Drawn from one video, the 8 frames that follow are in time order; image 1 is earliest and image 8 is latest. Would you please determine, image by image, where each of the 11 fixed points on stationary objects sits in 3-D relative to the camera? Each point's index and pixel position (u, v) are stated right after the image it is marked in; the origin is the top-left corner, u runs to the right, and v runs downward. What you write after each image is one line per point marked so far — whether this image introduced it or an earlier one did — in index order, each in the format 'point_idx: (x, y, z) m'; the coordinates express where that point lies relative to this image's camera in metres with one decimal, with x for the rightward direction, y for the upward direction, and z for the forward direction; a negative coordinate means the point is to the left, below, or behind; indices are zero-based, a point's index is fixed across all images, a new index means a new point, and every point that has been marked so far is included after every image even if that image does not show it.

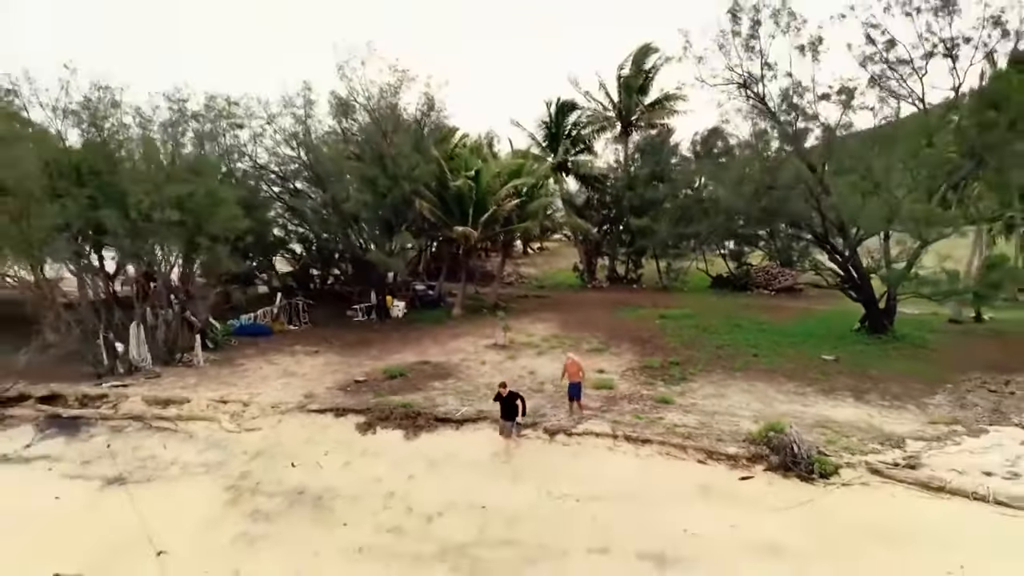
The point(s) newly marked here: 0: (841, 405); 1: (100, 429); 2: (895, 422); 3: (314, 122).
0: (+4.6, -1.6, +11.7) m
1: (-5.4, -1.8, +11.0) m
2: (+5.0, -1.7, +10.9) m
3: (-4.5, +3.9, +19.2) m
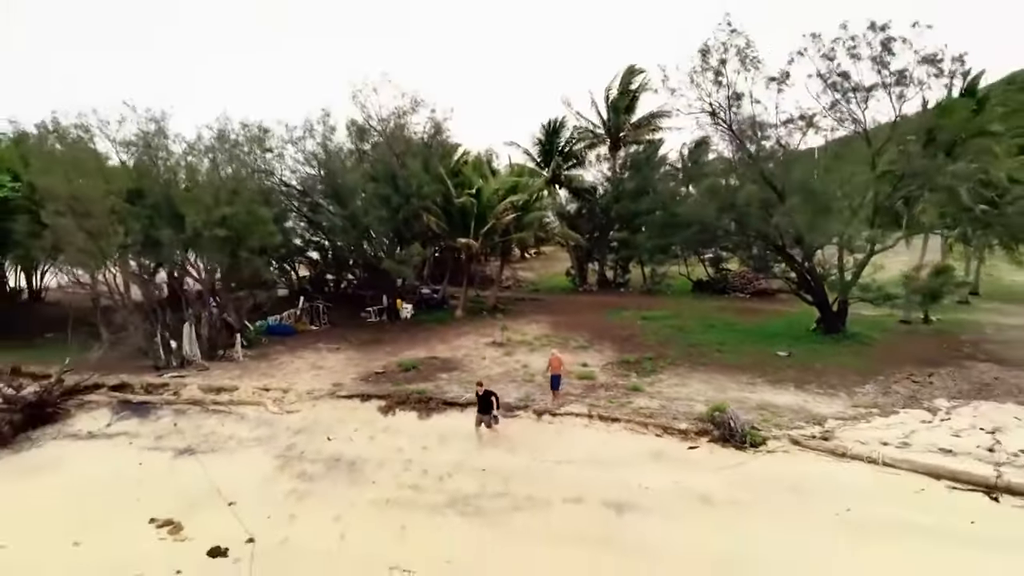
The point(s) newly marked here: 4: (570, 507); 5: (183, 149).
0: (+4.5, -1.7, +14.0) m
1: (-5.5, -1.9, +13.2) m
2: (+4.9, -1.8, +13.2) m
3: (-4.6, +3.8, +21.4) m
4: (+0.7, -2.6, +9.8) m
5: (-6.4, +2.8, +17.1) m
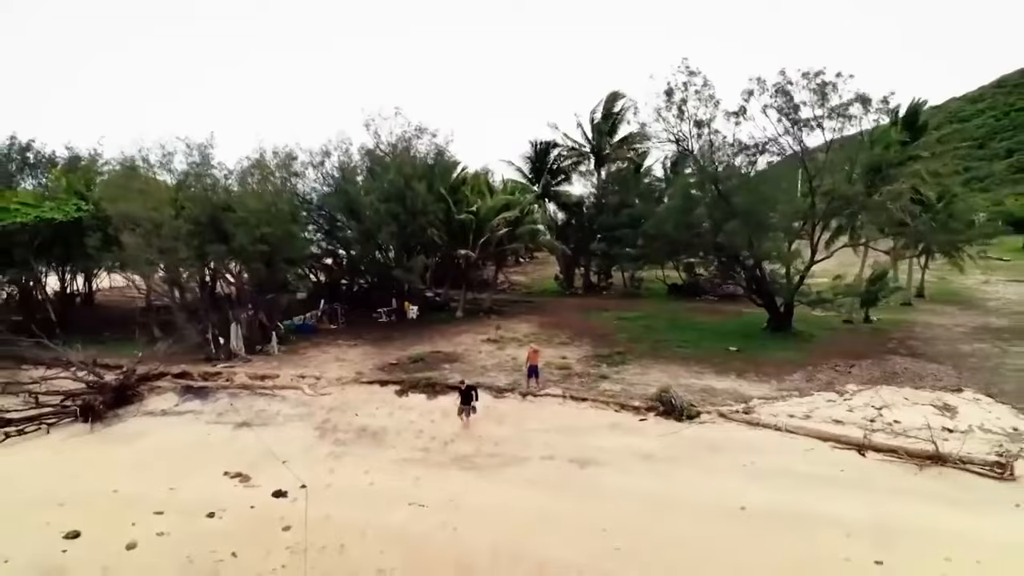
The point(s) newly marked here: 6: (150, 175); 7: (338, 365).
0: (+4.4, -1.9, +17.1) m
1: (-5.7, -2.0, +16.3) m
2: (+4.8, -2.0, +16.3) m
3: (-4.8, +3.6, +24.5) m
4: (+0.5, -2.7, +12.9) m
5: (-6.6, +2.7, +20.1) m
6: (-7.7, +2.7, +19.4) m
7: (-3.8, -1.7, +18.3) m
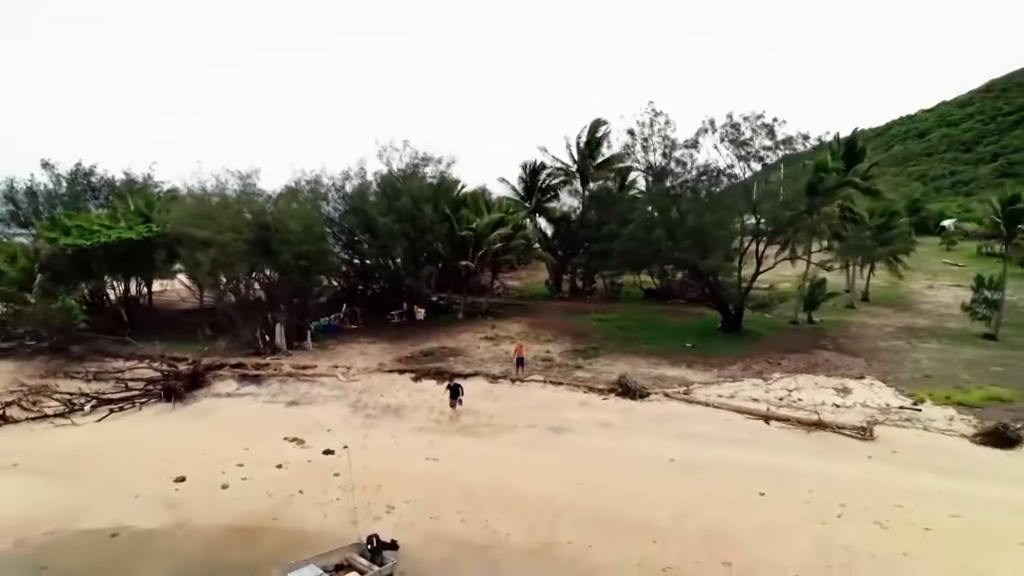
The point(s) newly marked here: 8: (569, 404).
0: (+4.2, -2.0, +21.1) m
1: (-5.9, -2.2, +20.3) m
2: (+4.6, -2.2, +20.3) m
3: (-5.0, +3.4, +28.5) m
4: (+0.3, -2.9, +17.0) m
5: (-6.8, +2.5, +24.2) m
6: (-7.9, +2.5, +23.5) m
7: (-4.0, -1.9, +22.3) m
8: (+1.3, -2.5, +18.1) m
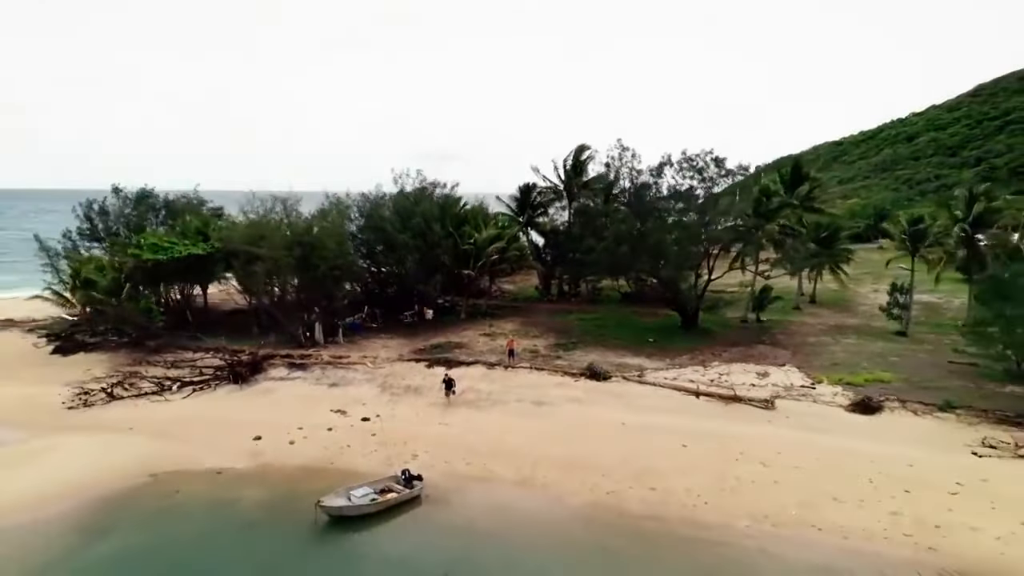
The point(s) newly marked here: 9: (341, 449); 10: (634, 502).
0: (+3.9, -2.2, +26.4) m
1: (-6.1, -2.4, +25.6) m
2: (+4.4, -2.3, +25.6) m
3: (-5.2, +3.3, +33.8) m
4: (+0.1, -3.1, +22.2) m
5: (-7.1, +2.3, +29.5) m
6: (-8.2, +2.3, +28.8) m
7: (-4.2, -2.1, +27.6) m
8: (+1.0, -2.7, +23.4) m
9: (-4.1, -3.8, +19.7) m
10: (+2.5, -4.4, +16.9) m
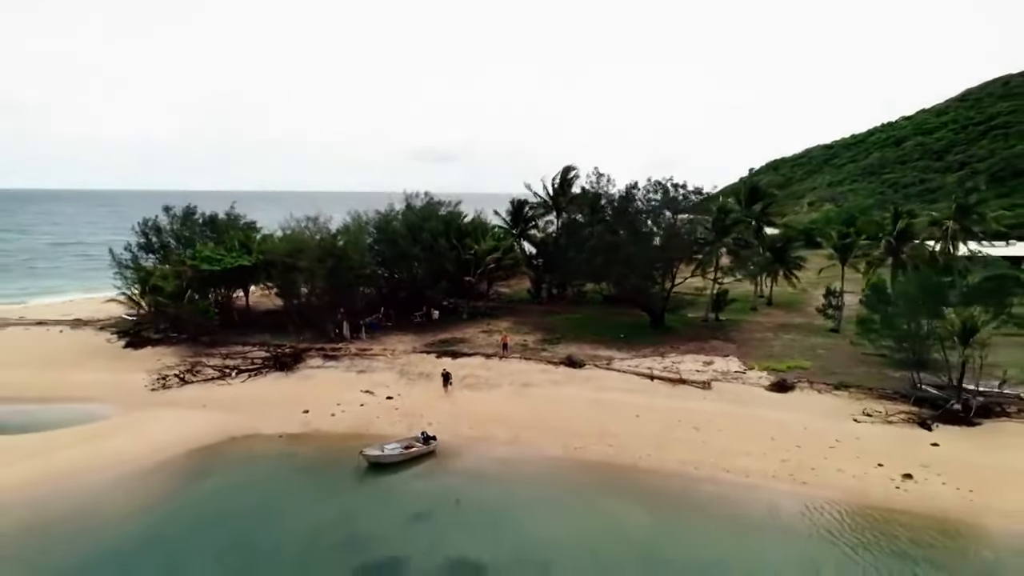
0: (+3.7, -2.4, +32.1) m
1: (-6.3, -2.6, +31.3) m
2: (+4.1, -2.5, +31.3) m
3: (-5.5, +3.1, +39.5) m
4: (-0.1, -3.3, +27.9) m
5: (-7.3, +2.2, +35.1) m
6: (-8.4, +2.1, +34.4) m
7: (-4.5, -2.2, +33.3) m
8: (+0.8, -2.9, +29.1) m
9: (-4.3, -4.0, +25.4) m
10: (+2.3, -4.6, +22.6) m
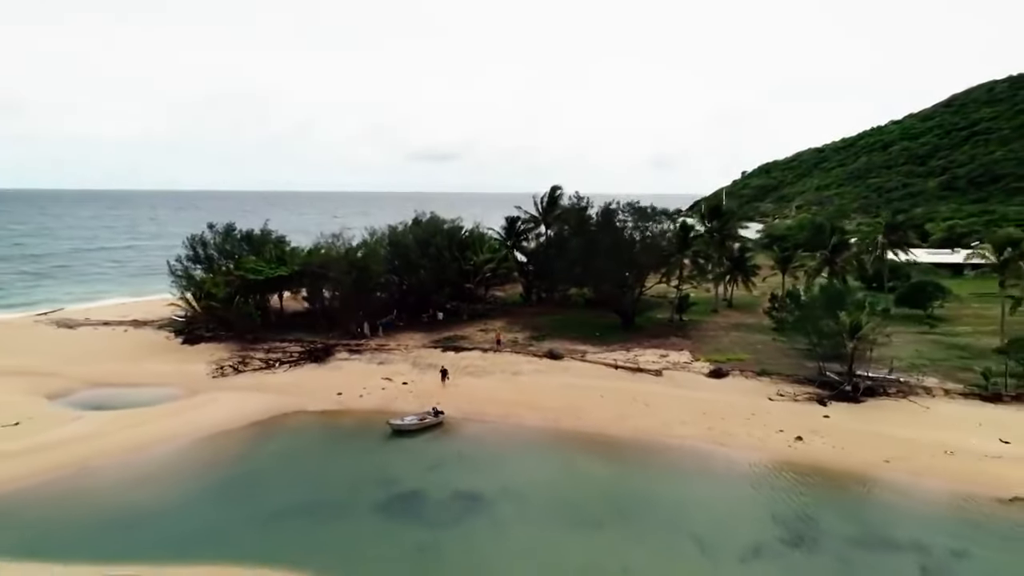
0: (+3.3, -2.7, +38.8) m
1: (-6.7, -2.9, +38.0) m
2: (+3.8, -2.8, +38.0) m
3: (-5.9, +2.8, +46.2) m
4: (-0.5, -3.6, +34.6) m
5: (-7.7, +1.9, +41.8) m
6: (-8.8, +1.8, +41.1) m
7: (-4.8, -2.5, +40.0) m
8: (+0.4, -3.2, +35.8) m
9: (-4.7, -4.3, +32.1) m
10: (+1.9, -4.8, +29.3) m
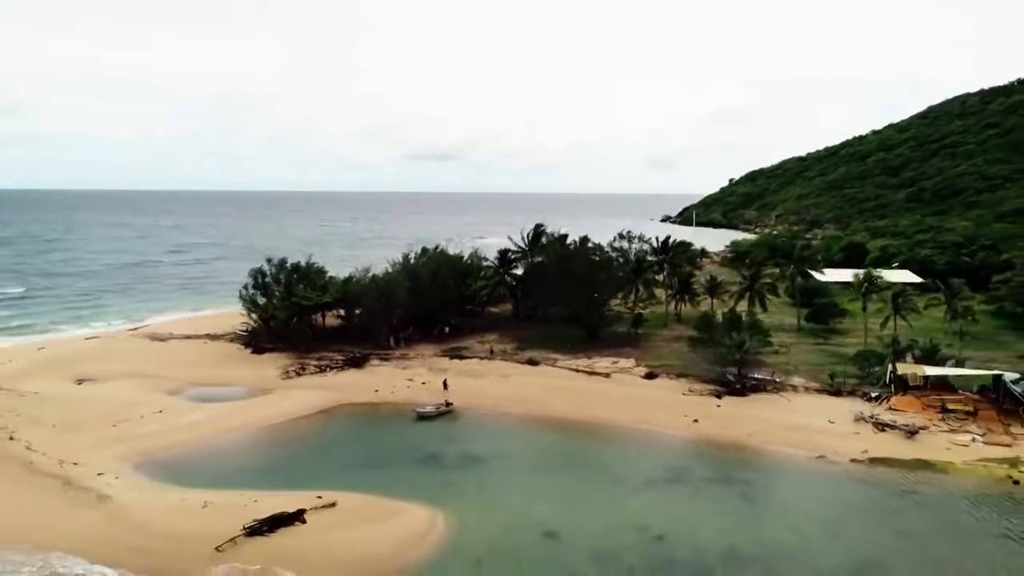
0: (+2.7, -4.1, +51.4) m
1: (-7.3, -4.3, +50.5) m
2: (+3.2, -4.2, +50.6) m
3: (-6.5, +1.4, +58.7) m
4: (-1.1, -5.0, +47.2) m
5: (-8.3, +0.4, +54.3) m
6: (-9.4, +0.4, +53.6) m
7: (-5.4, -4.0, +52.5) m
8: (-0.2, -4.6, +48.3) m
9: (-5.3, -5.8, +44.7) m
10: (+1.3, -6.3, +41.8) m
